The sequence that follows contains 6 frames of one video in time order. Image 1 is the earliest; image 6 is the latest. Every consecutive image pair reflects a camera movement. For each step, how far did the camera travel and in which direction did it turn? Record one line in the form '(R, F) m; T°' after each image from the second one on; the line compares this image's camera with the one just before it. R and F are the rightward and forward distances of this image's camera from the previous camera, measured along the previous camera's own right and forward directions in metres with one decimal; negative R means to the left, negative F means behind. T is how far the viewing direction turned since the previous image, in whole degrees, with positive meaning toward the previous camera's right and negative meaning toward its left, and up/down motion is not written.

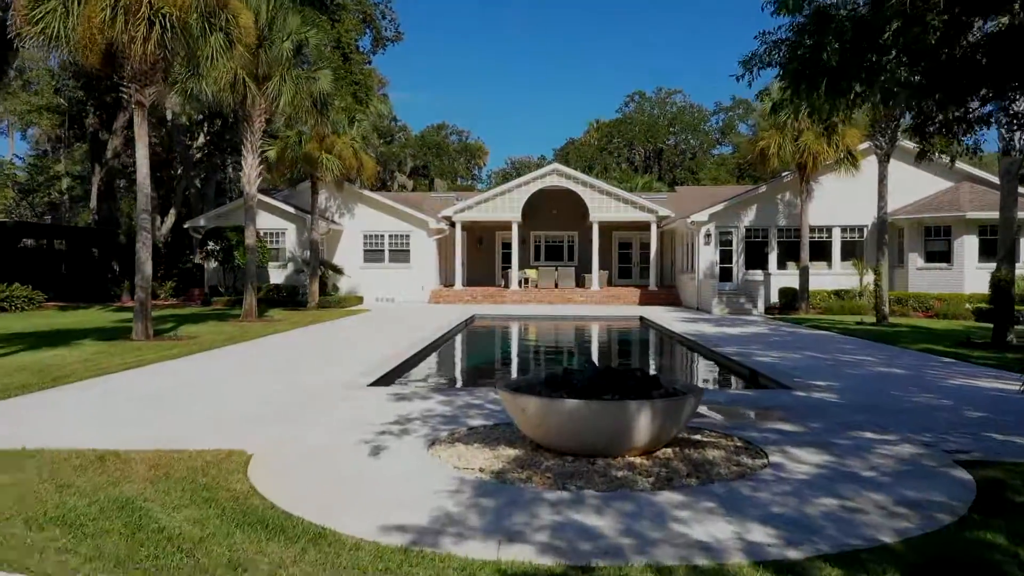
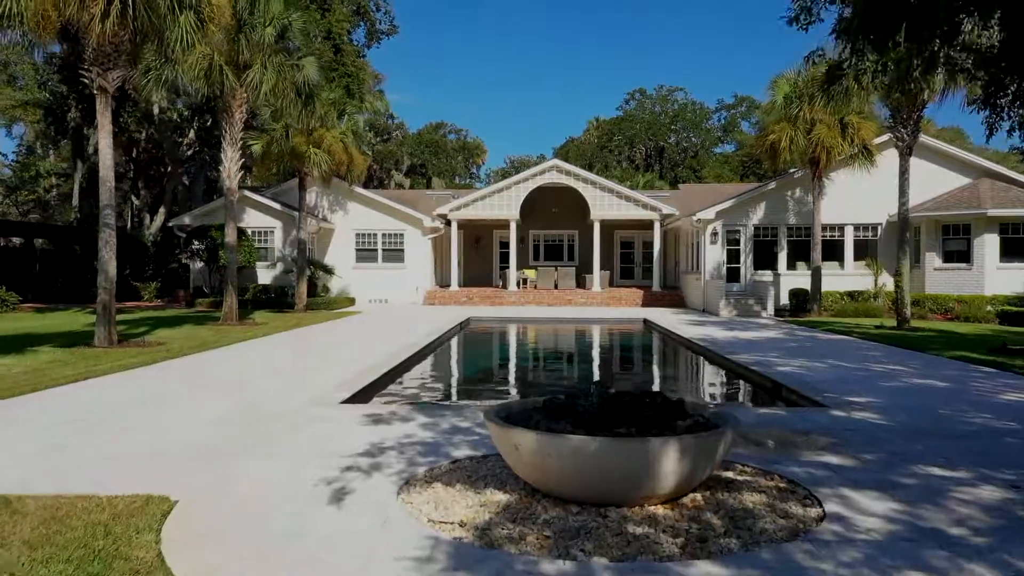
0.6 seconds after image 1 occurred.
(+0.1, +1.1) m; 0°
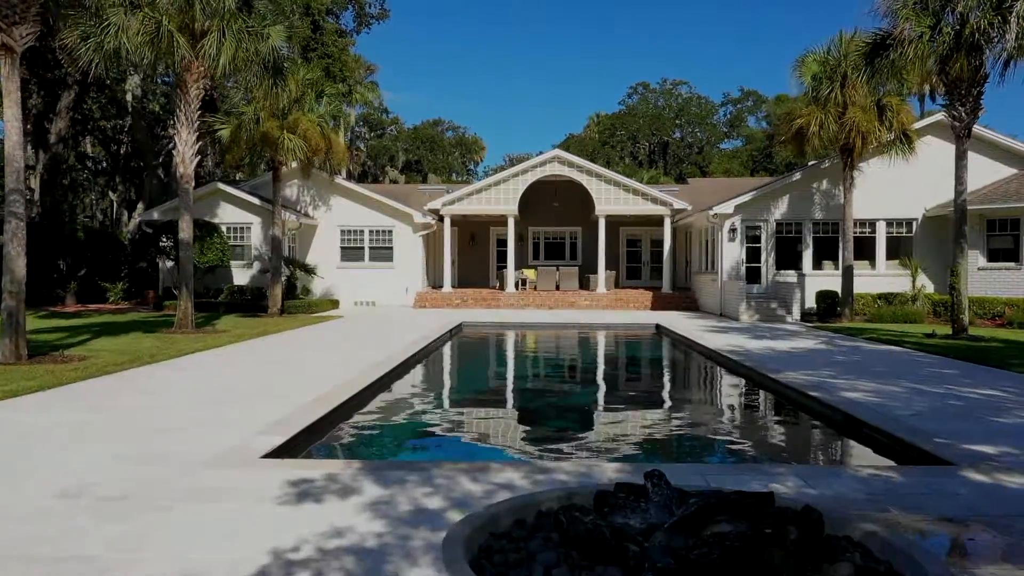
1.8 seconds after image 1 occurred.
(+0.1, +2.2) m; 0°
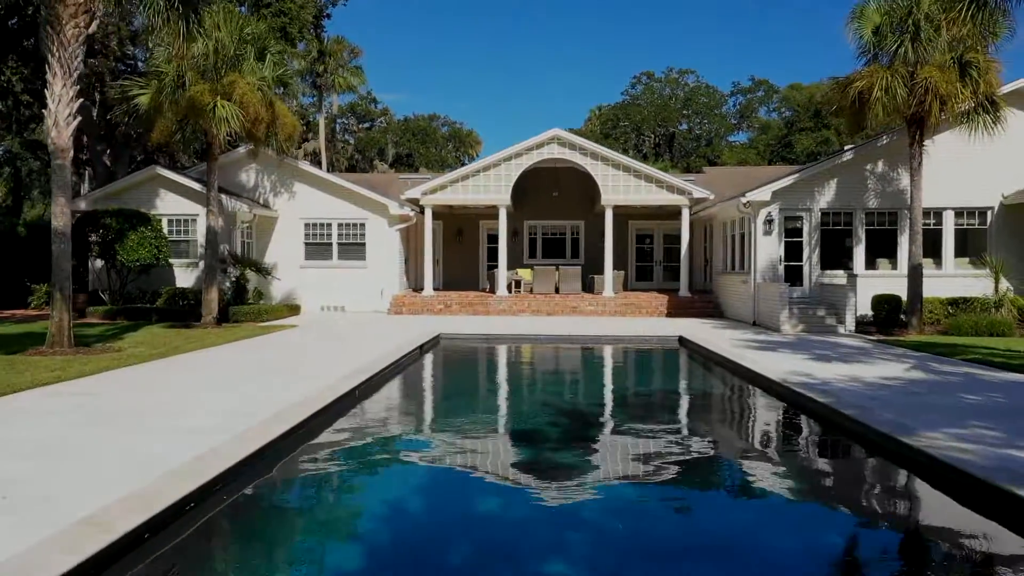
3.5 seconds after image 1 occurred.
(+0.2, +3.7) m; 0°
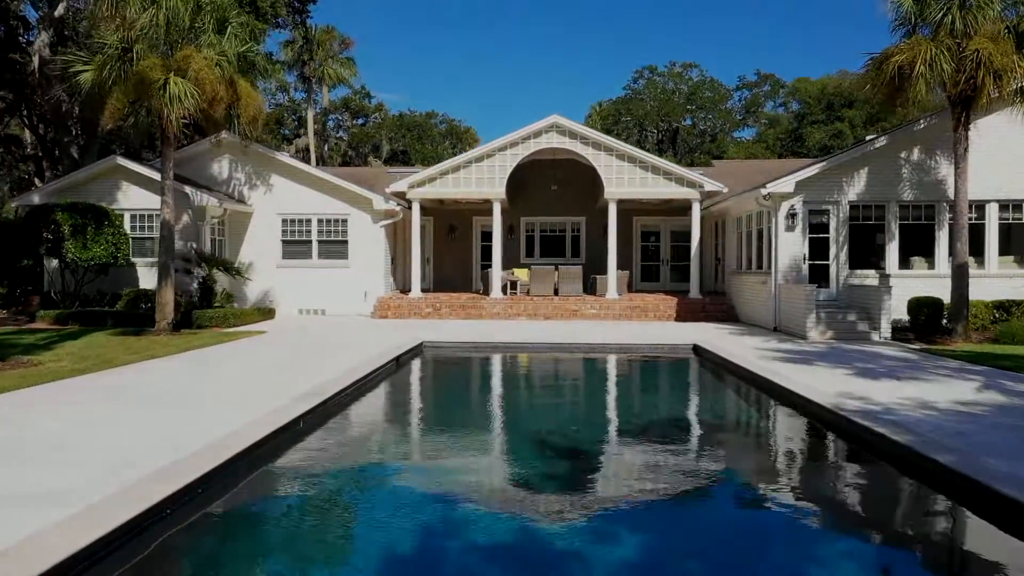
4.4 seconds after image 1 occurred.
(+0.2, +1.8) m; 0°
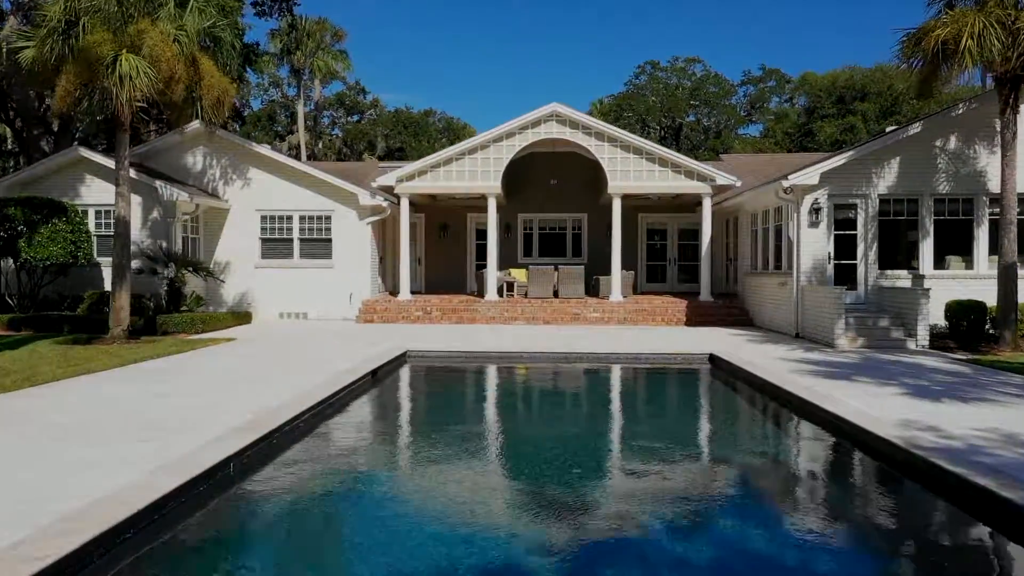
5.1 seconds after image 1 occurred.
(+0.1, +1.5) m; 0°
